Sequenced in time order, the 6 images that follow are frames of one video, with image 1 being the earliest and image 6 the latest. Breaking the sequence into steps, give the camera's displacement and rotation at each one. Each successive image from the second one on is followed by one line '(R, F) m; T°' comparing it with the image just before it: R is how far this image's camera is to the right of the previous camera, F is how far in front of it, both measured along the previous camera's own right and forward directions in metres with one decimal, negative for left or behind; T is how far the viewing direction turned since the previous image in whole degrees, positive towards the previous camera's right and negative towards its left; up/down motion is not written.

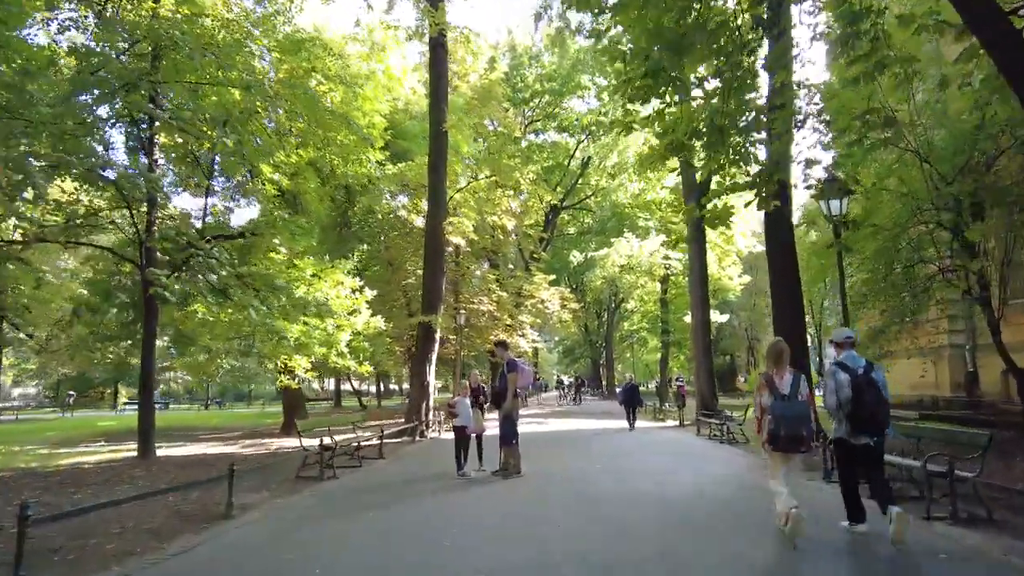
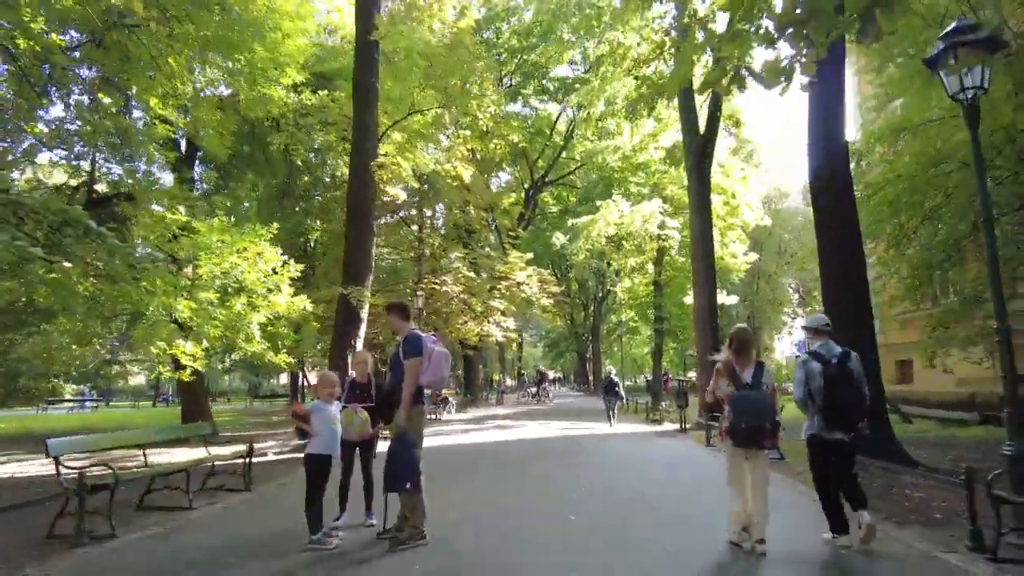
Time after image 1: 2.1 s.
(+0.8, +4.2) m; +1°
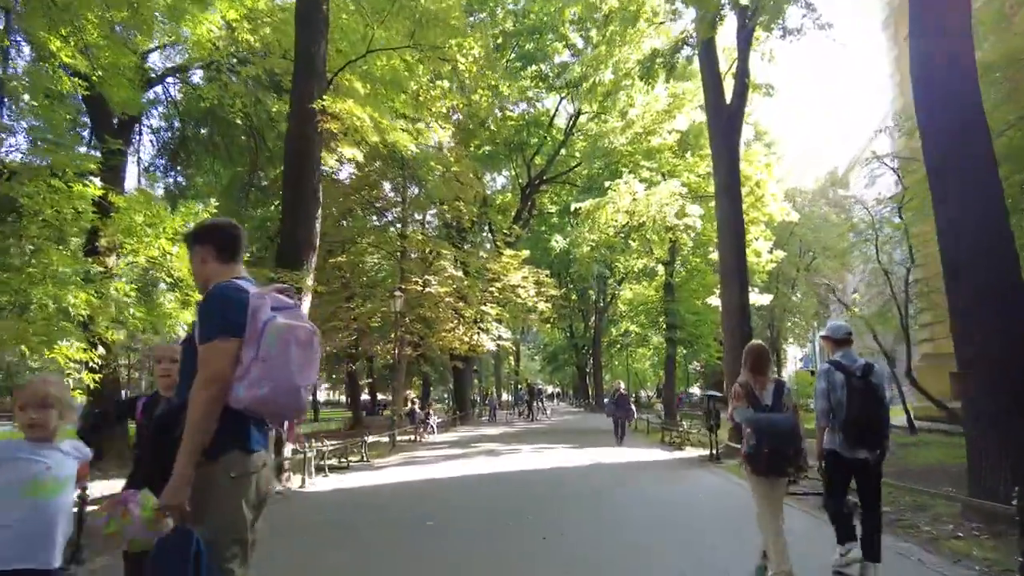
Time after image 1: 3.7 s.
(+0.2, +3.1) m; 0°
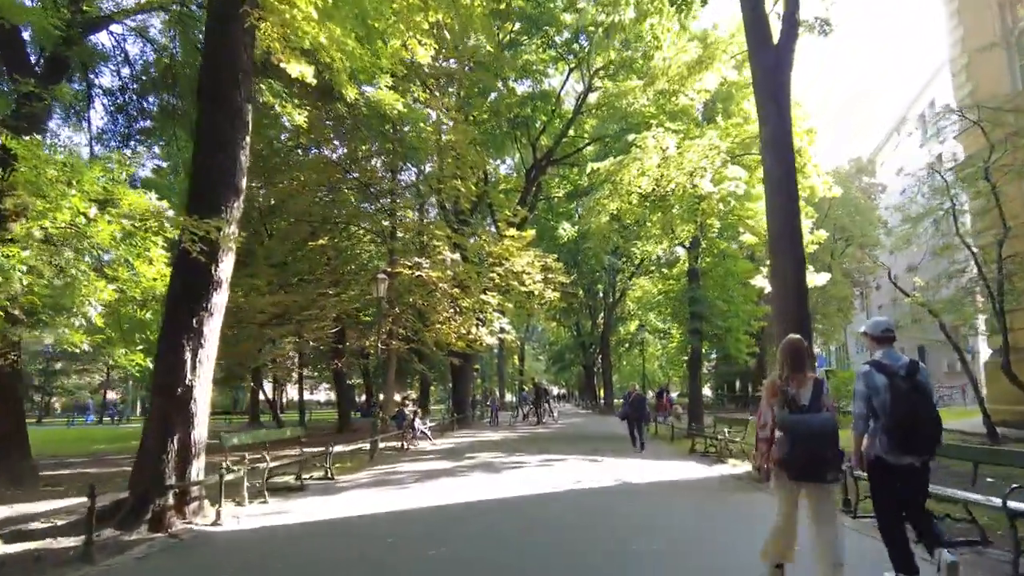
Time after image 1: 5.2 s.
(0.0, +2.8) m; 0°
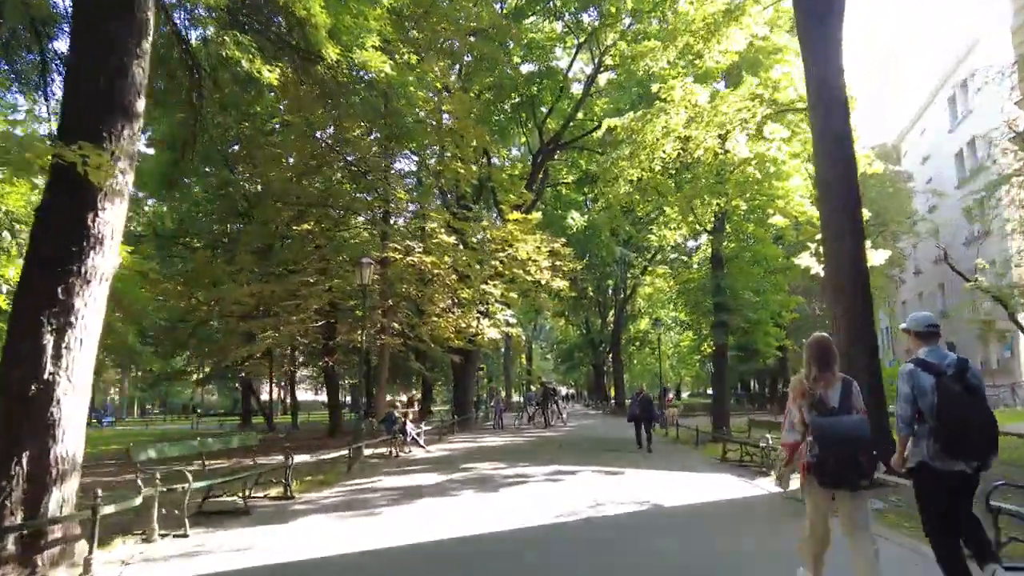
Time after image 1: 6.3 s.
(+0.1, +2.0) m; -1°
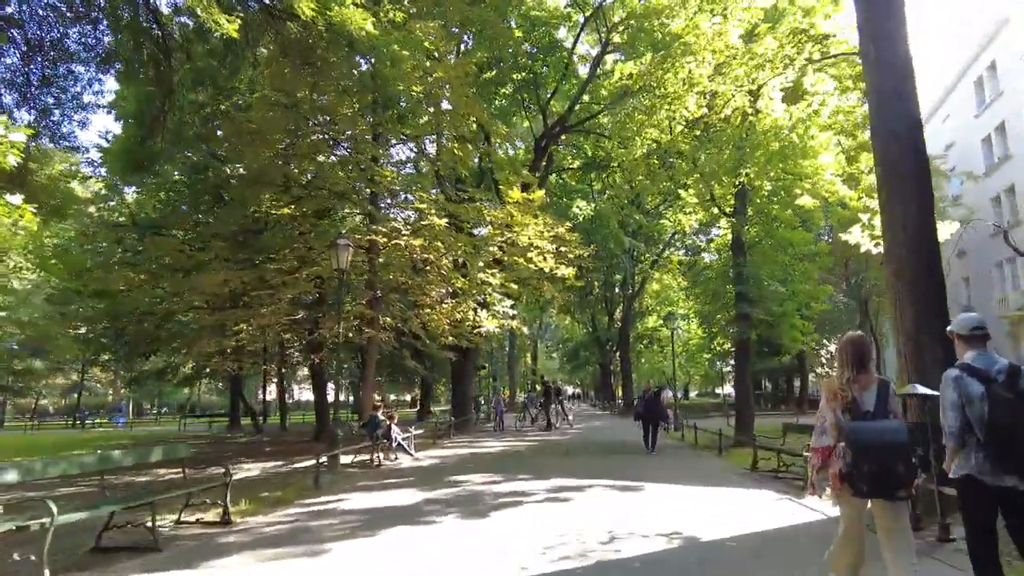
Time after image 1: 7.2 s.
(+0.2, +1.8) m; -1°
